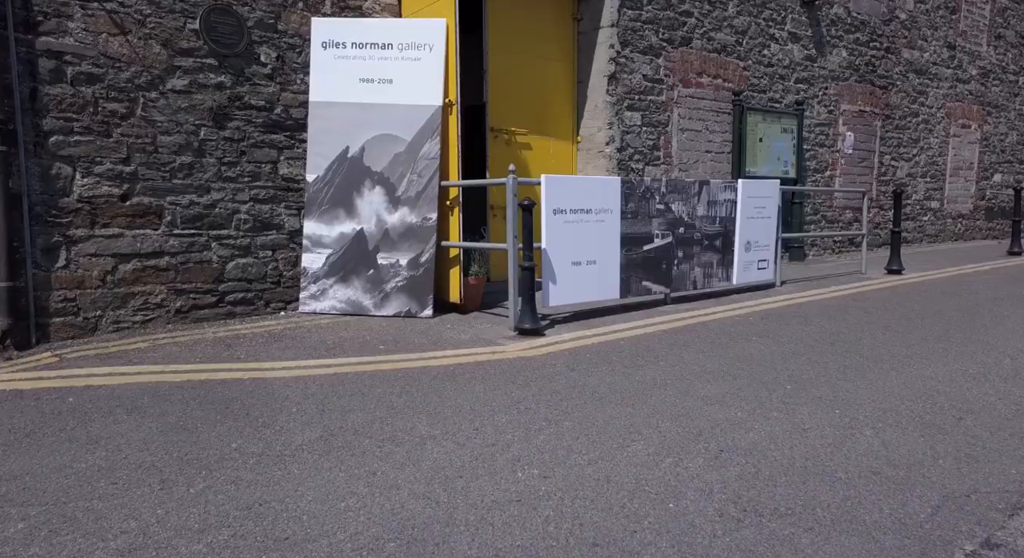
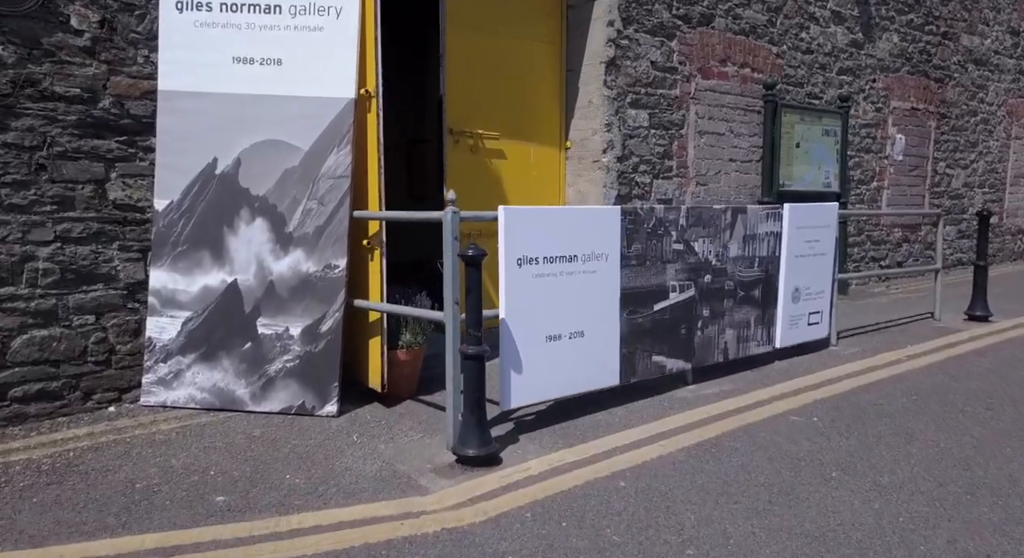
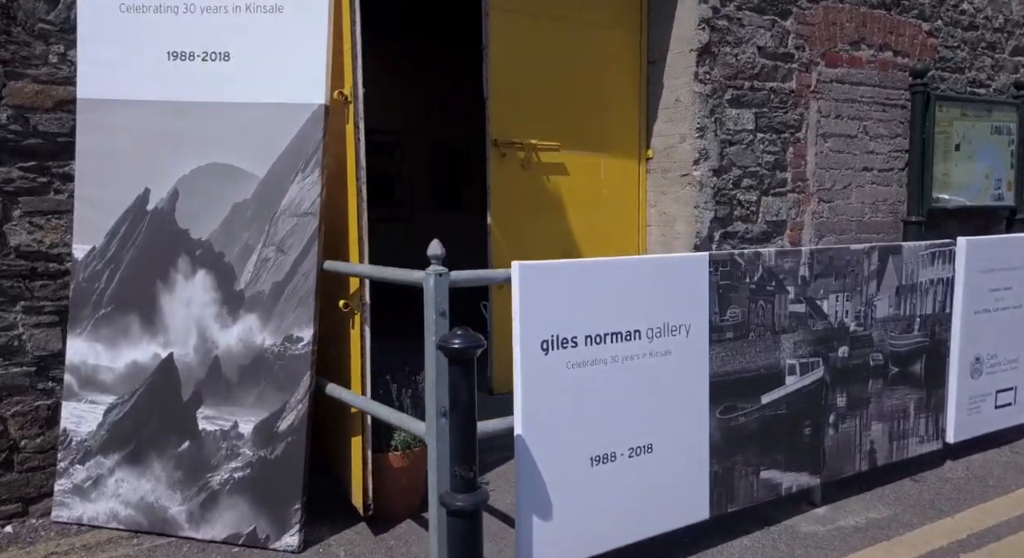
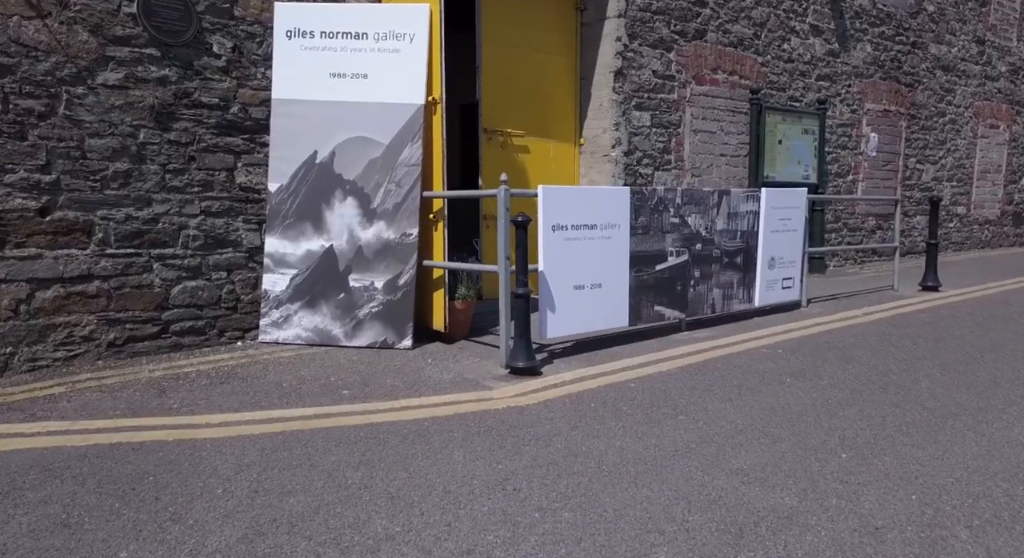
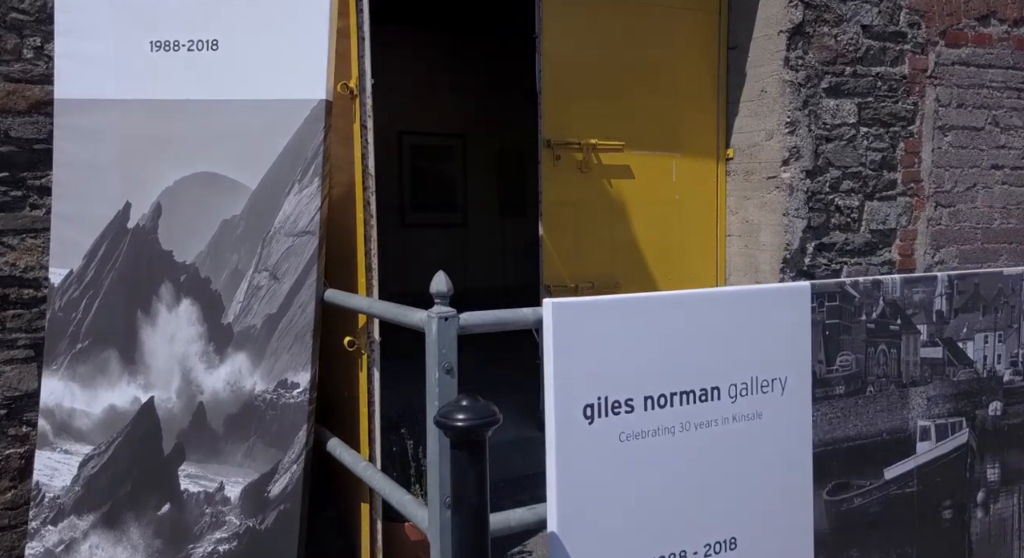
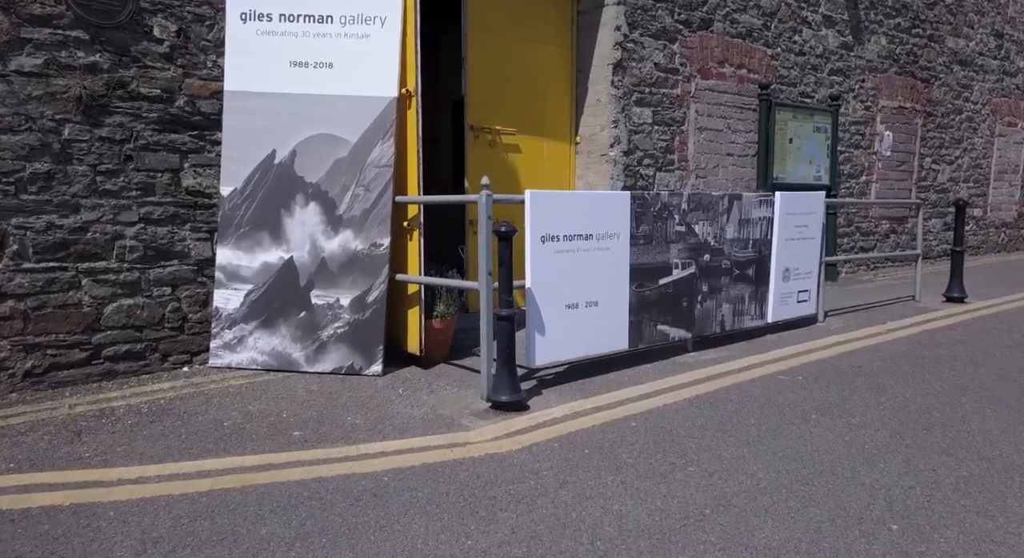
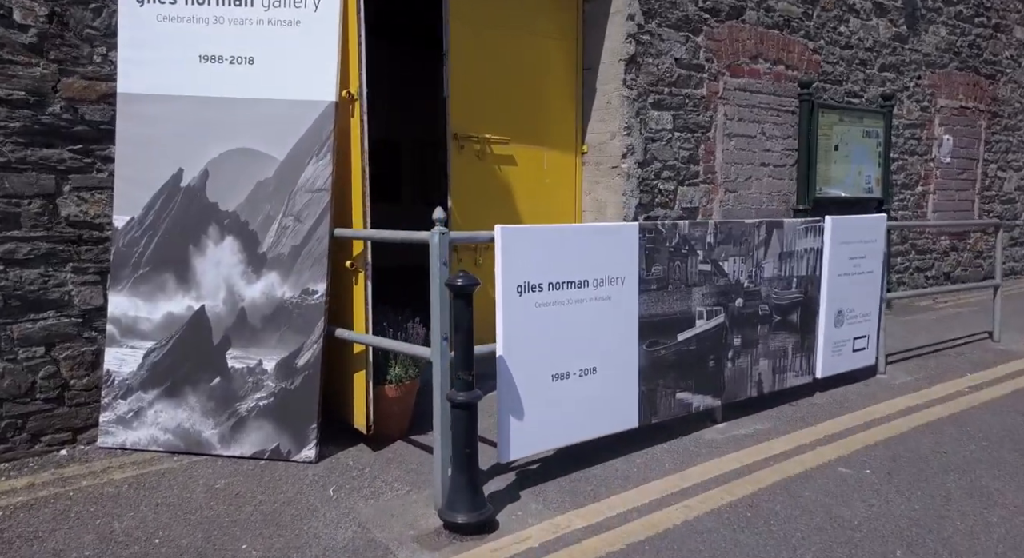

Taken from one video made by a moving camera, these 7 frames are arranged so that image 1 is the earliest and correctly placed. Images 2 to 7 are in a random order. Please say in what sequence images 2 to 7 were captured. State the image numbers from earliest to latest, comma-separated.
4, 6, 2, 7, 3, 5
